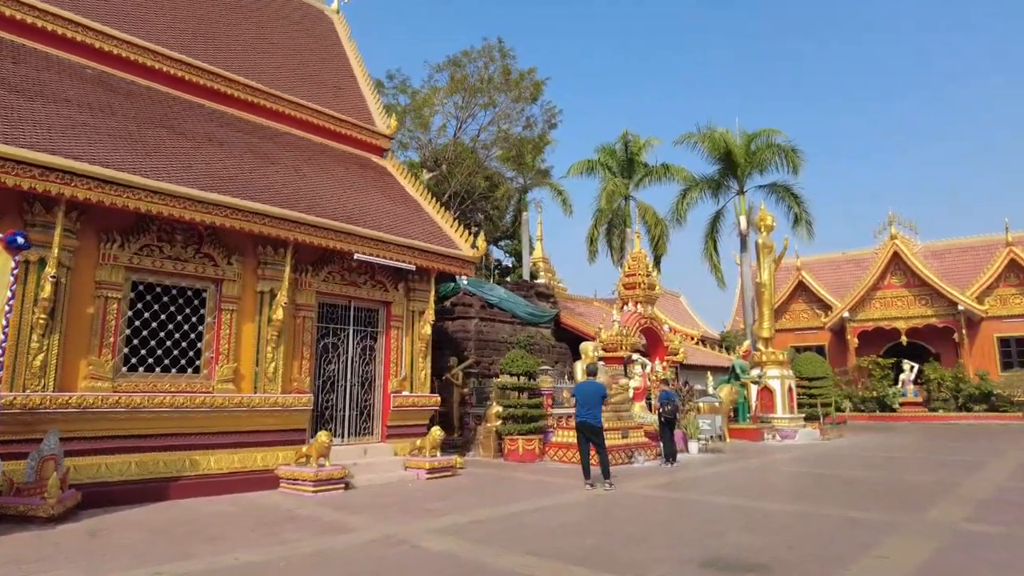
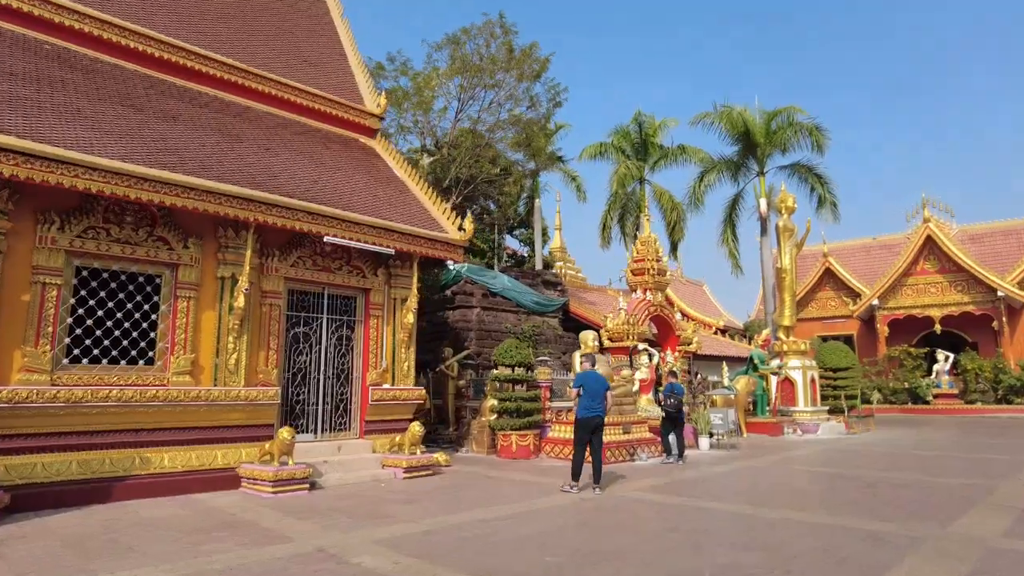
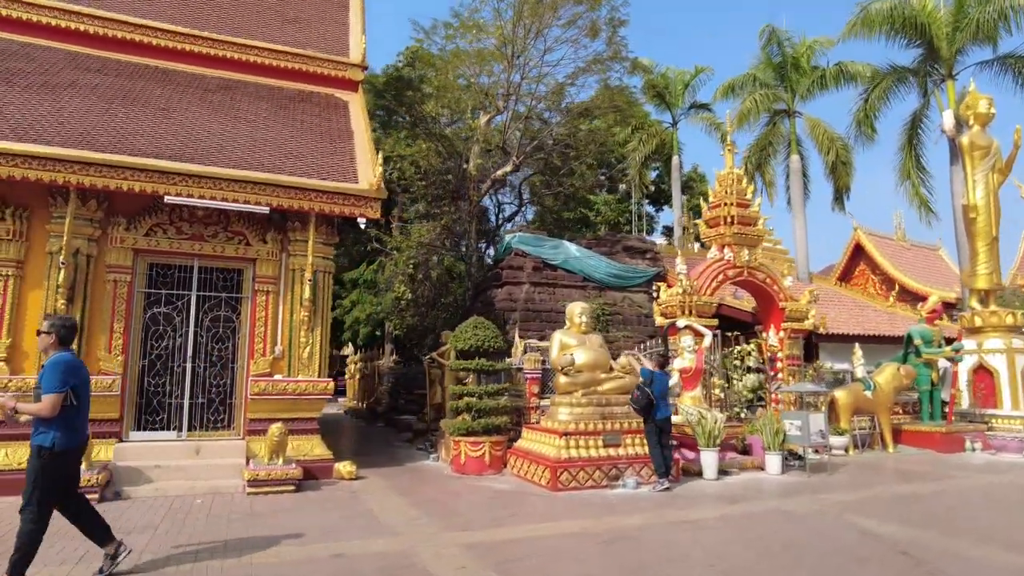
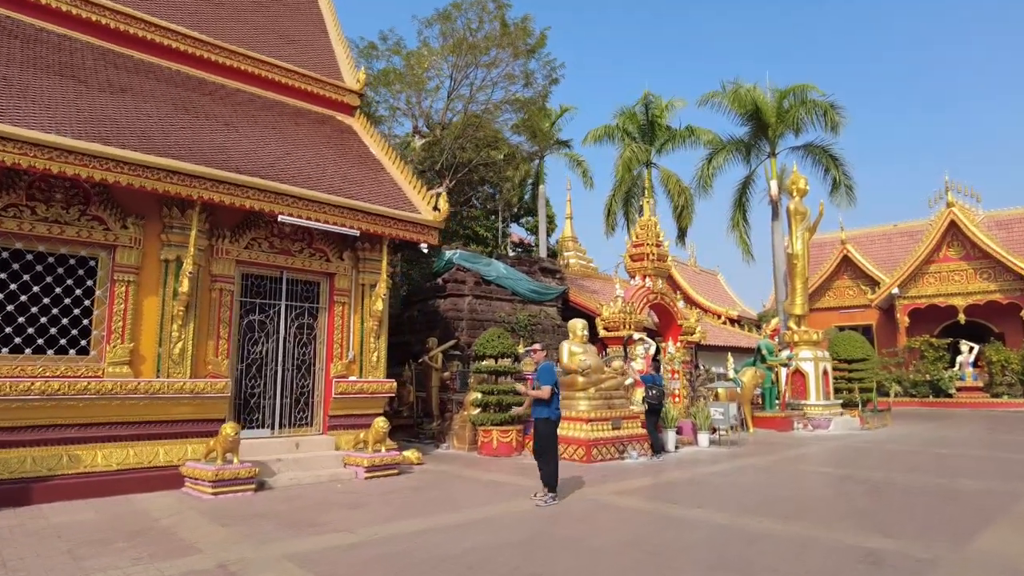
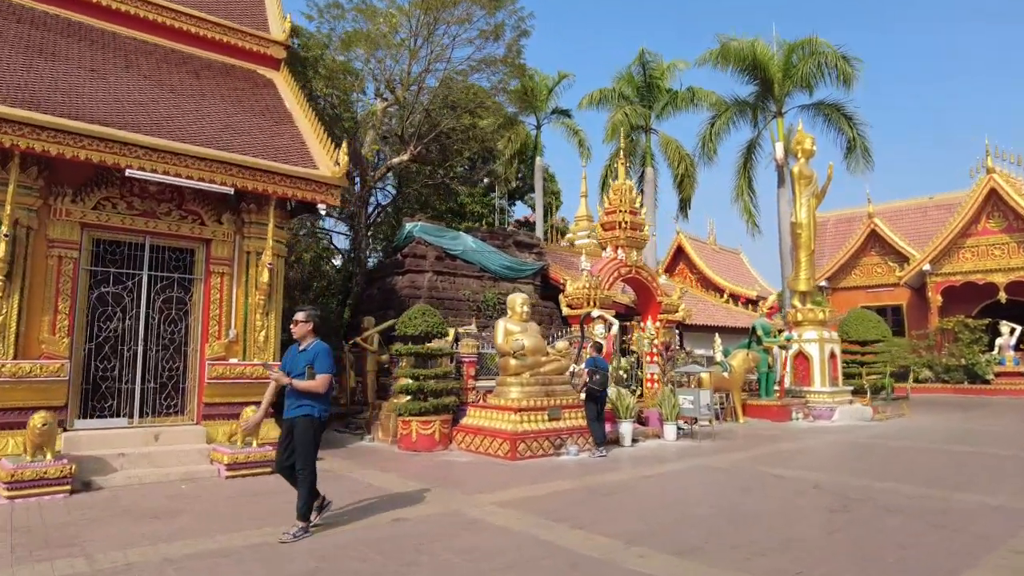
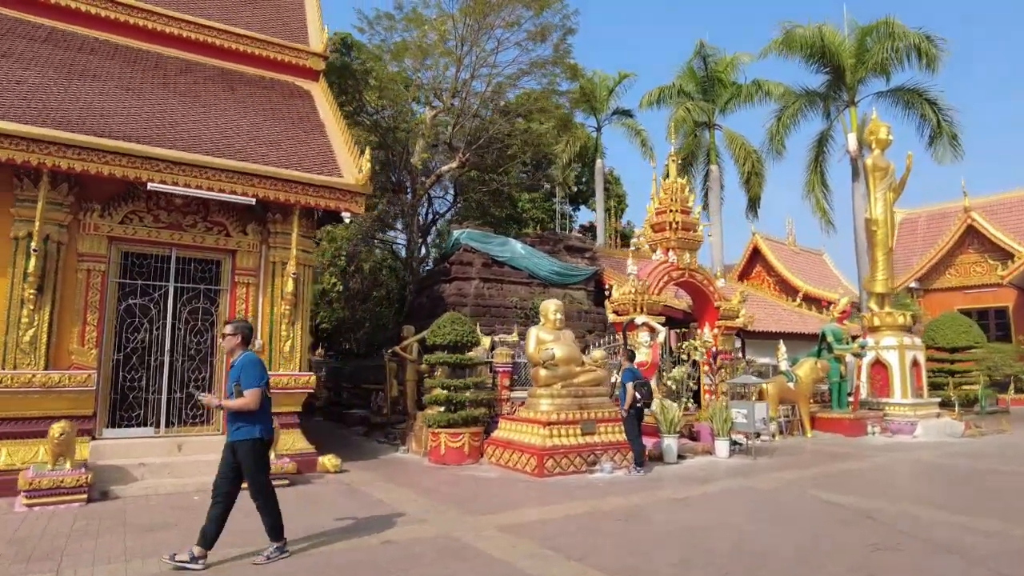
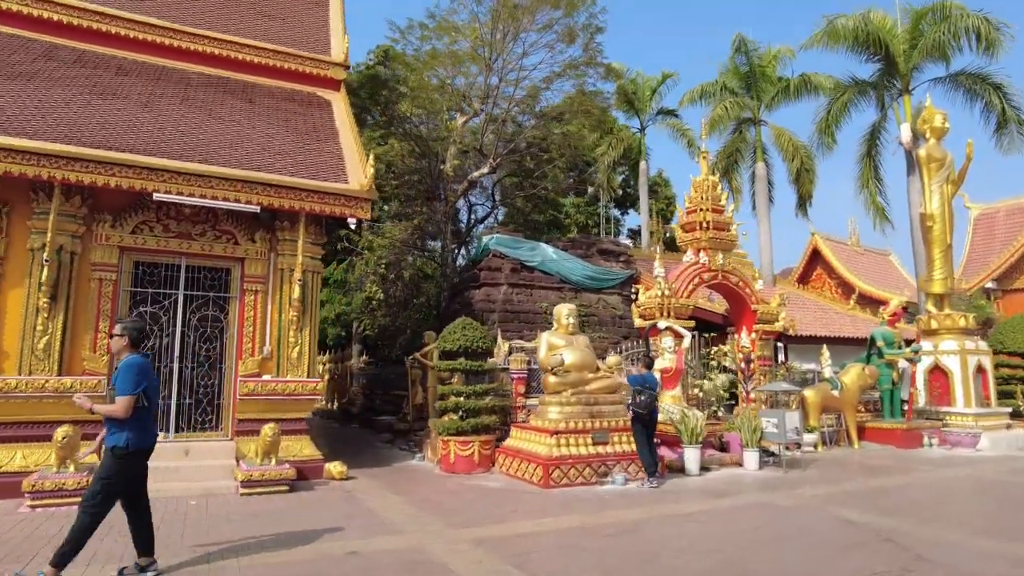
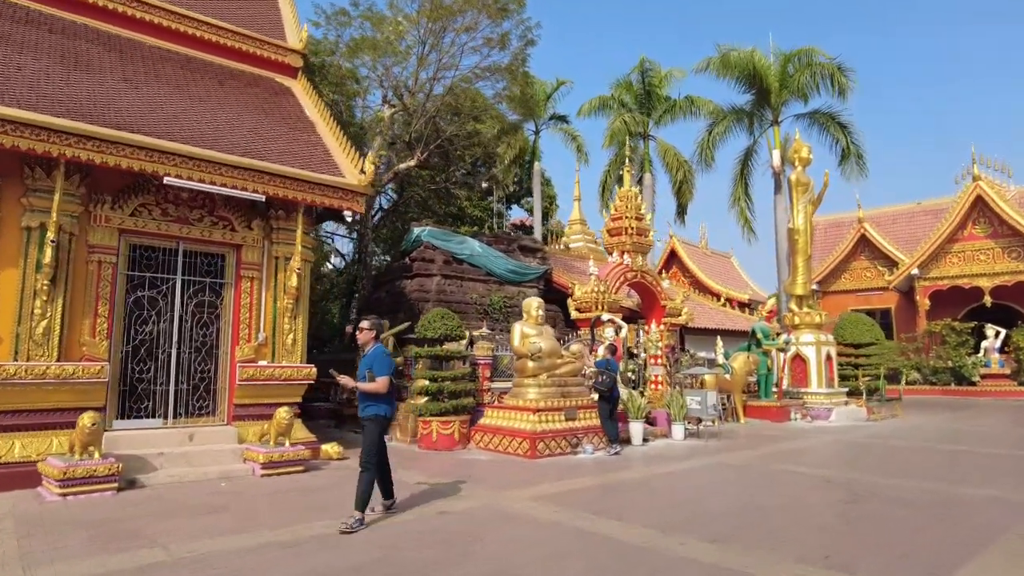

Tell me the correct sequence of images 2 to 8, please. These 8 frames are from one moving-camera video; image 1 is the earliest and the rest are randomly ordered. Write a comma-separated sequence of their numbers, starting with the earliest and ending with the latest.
2, 4, 8, 5, 6, 7, 3
